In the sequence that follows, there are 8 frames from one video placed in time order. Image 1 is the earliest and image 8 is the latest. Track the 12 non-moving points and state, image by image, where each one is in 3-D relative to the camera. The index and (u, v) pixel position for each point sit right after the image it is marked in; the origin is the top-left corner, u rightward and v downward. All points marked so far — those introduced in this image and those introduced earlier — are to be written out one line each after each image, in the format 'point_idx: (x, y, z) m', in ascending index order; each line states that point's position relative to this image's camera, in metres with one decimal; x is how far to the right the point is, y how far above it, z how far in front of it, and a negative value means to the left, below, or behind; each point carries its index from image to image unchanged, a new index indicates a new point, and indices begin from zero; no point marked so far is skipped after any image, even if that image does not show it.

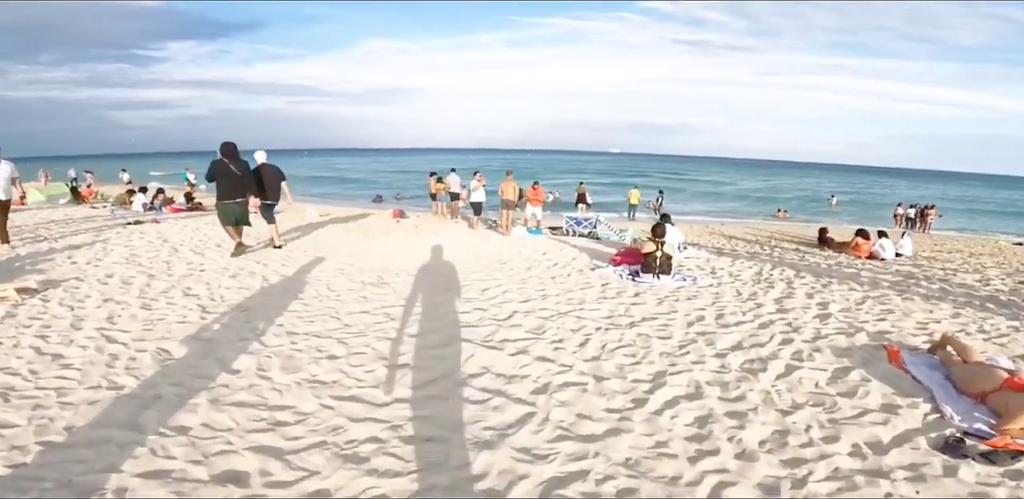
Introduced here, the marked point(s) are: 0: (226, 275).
0: (-5.0, -0.4, +9.4) m
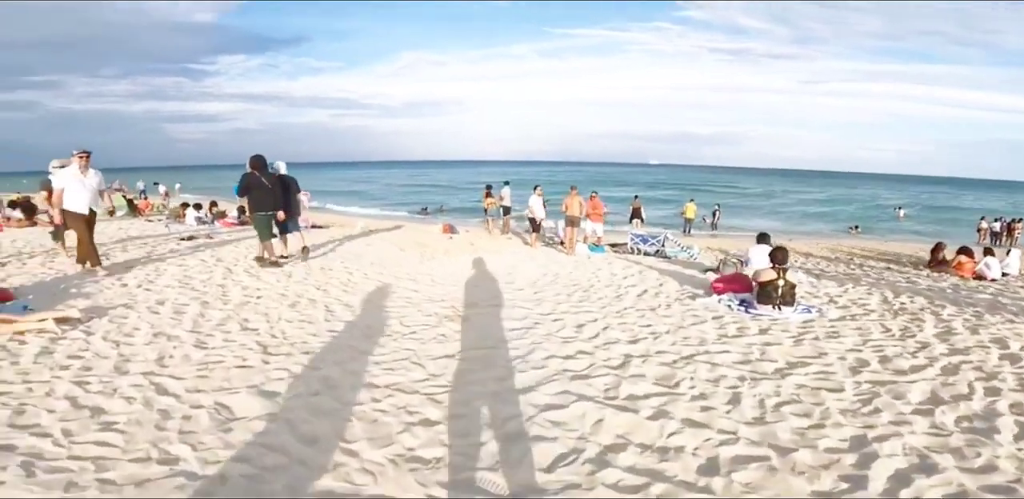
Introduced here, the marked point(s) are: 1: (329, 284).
0: (-3.5, -0.8, +8.2) m
1: (-3.5, -0.6, +10.4) m
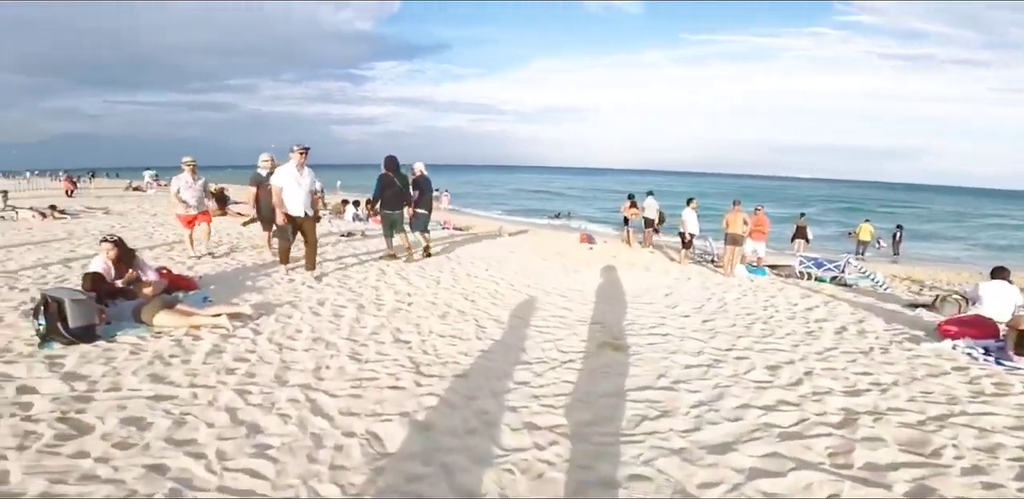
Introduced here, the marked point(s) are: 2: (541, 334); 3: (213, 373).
0: (-1.2, -0.9, +7.7) m
1: (-0.6, -0.8, +9.9) m
2: (+0.4, -1.2, +7.9) m
3: (-2.6, -1.1, +4.8) m
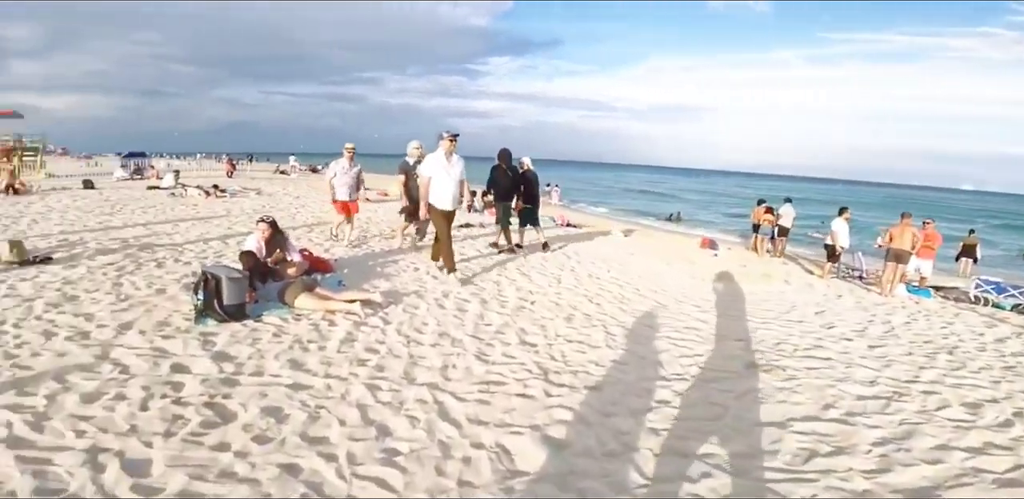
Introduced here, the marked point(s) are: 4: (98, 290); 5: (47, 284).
0: (+0.6, -0.9, +7.3) m
1: (+1.5, -0.8, +9.3) m
2: (+2.1, -1.2, +7.1) m
3: (-1.4, -0.9, +4.6) m
4: (-4.3, -0.4, +5.8) m
5: (-5.0, -0.4, +6.0) m
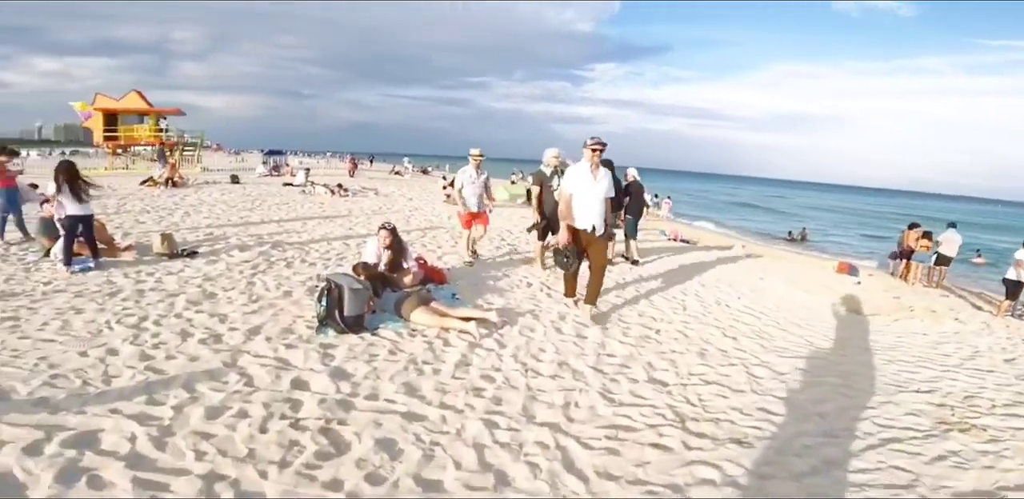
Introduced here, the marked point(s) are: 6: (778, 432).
0: (+2.0, -1.2, +6.5) m
1: (+3.3, -1.2, +8.3) m
2: (+3.5, -1.6, +6.1) m
3: (-0.4, -1.1, +4.2) m
4: (-3.0, -0.4, +6.0) m
5: (-3.6, -0.3, +6.2) m
6: (+2.2, -1.7, +4.9) m
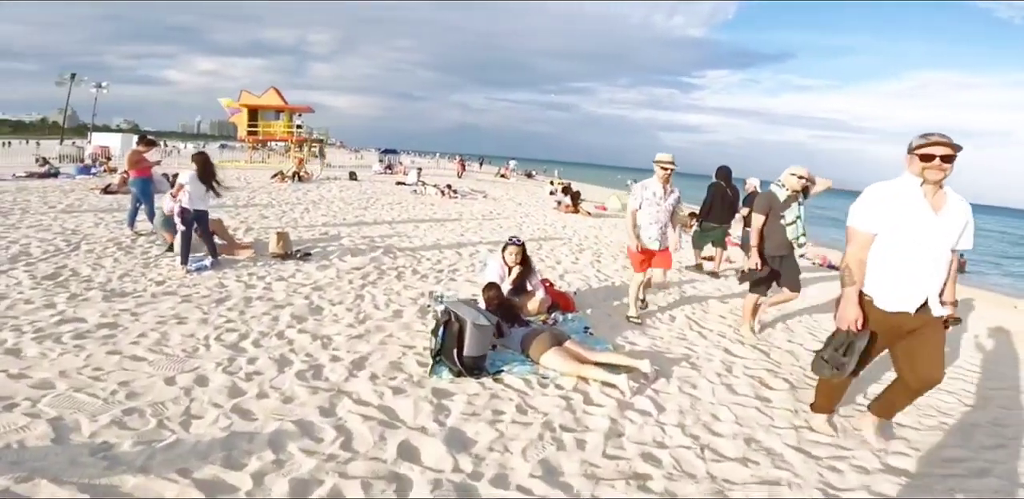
0: (+3.3, -1.6, +4.9) m
1: (+4.9, -1.7, +6.5) m
2: (+4.7, -2.1, +4.2) m
3: (+0.6, -1.3, +3.1) m
4: (-1.7, -0.5, +5.2) m
5: (-2.2, -0.4, +5.6) m
6: (+3.3, -2.1, +3.3) m
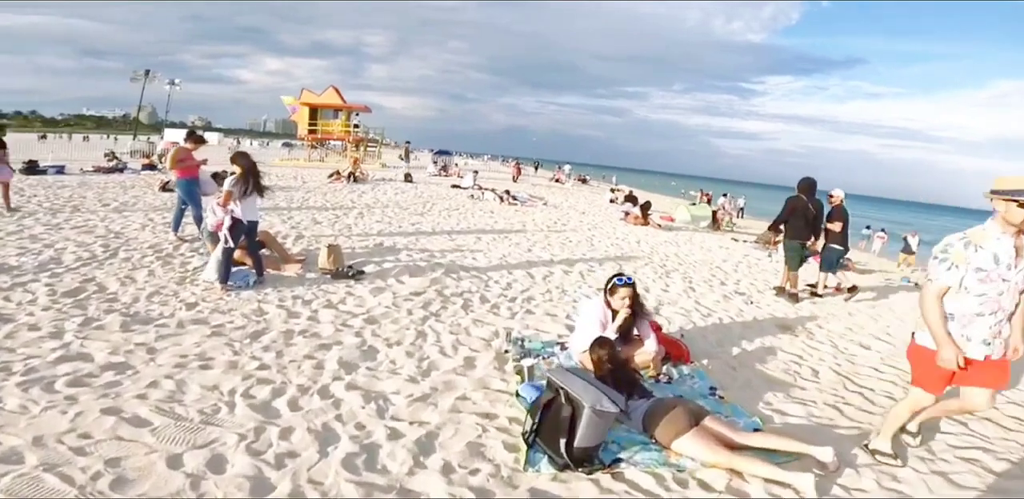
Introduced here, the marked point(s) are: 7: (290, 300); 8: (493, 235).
0: (+4.0, -2.0, +3.5) m
1: (+5.7, -2.1, +4.9) m
2: (+5.3, -2.5, +2.7) m
3: (+1.1, -1.6, +1.9) m
4: (-0.9, -0.7, +4.3) m
5: (-1.4, -0.6, +4.7) m
6: (+3.8, -2.4, +1.9) m
7: (-2.1, -0.5, +5.1) m
8: (-0.4, +0.3, +10.2) m
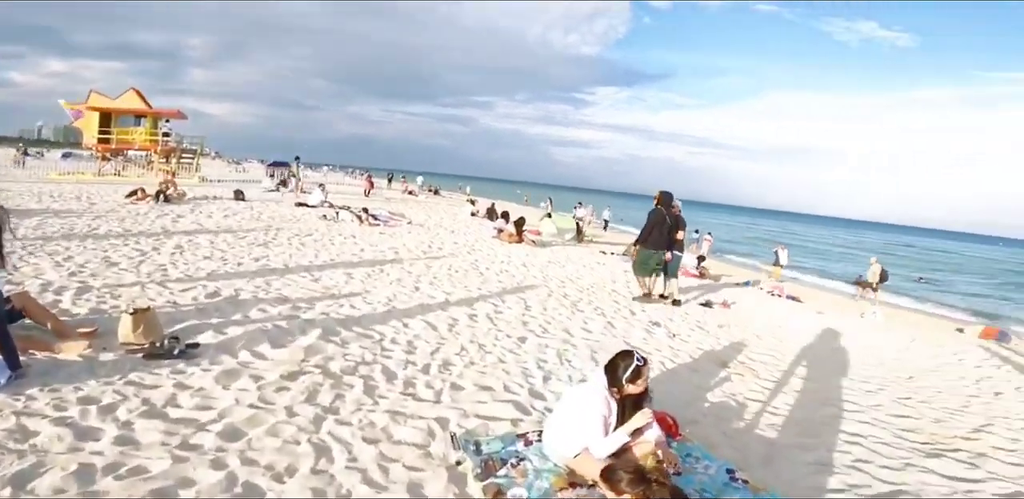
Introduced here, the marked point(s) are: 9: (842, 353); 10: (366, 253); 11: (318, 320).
0: (+3.9, -2.2, +3.5) m
1: (+5.1, -2.3, +5.3) m
2: (+5.4, -2.7, +3.1) m
3: (+1.5, -1.9, +1.2) m
4: (-1.1, -1.2, +2.9) m
5: (-1.7, -1.1, +3.2) m
6: (+4.1, -2.6, +1.9) m
7: (-2.4, -1.0, +3.4) m
8: (-2.3, -0.3, +8.8) m
9: (+4.0, -1.7, +7.4) m
10: (-2.6, -0.1, +10.3) m
11: (-2.0, -0.7, +5.8) m
